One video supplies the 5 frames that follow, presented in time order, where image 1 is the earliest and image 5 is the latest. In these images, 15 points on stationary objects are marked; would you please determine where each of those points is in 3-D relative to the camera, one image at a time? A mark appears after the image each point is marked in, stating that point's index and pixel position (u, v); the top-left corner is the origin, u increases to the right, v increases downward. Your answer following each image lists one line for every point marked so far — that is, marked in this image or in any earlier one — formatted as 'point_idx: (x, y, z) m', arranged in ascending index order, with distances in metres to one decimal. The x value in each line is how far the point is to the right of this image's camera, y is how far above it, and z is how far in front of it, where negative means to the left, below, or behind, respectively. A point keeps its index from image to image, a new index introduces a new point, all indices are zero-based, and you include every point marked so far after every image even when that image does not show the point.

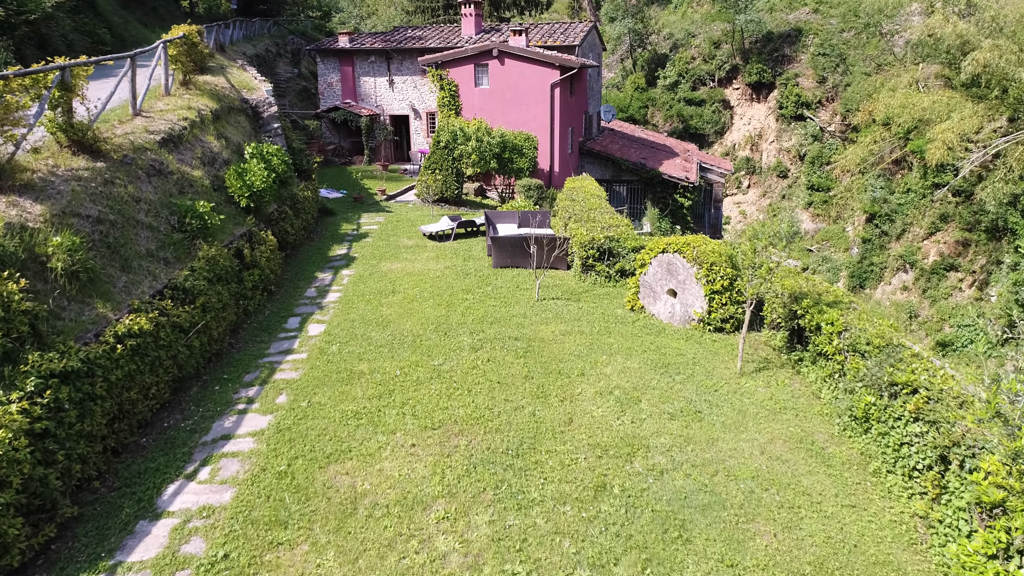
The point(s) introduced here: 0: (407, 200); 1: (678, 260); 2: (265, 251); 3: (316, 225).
0: (-2.8, +2.4, +19.4) m
1: (+2.0, +0.3, +8.7) m
2: (-3.5, +0.5, +10.1) m
3: (-4.0, +1.3, +14.6) m
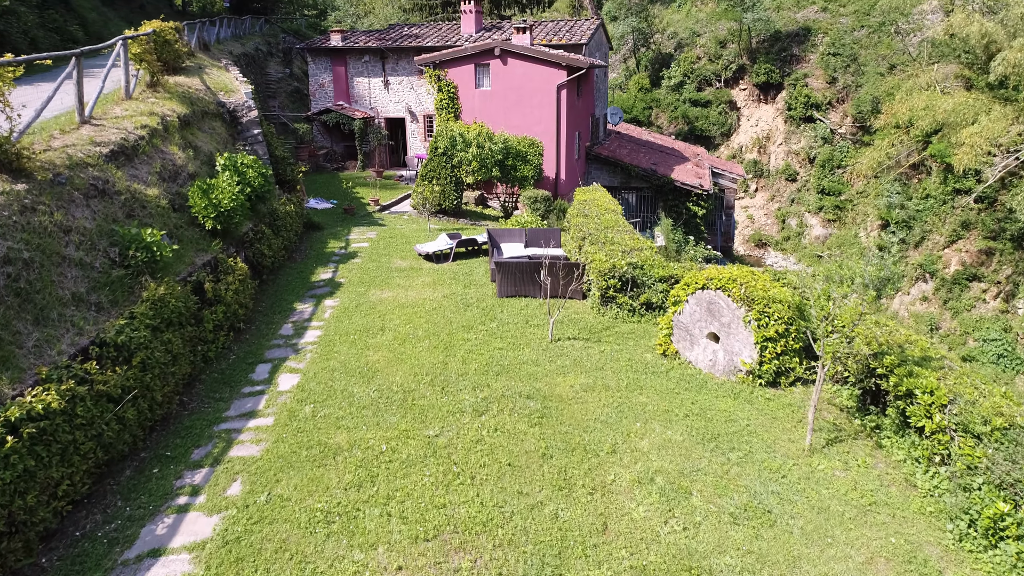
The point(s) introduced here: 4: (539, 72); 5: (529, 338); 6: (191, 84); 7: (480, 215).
0: (-2.7, +1.9, +18.0) m
1: (+2.1, -0.1, +7.3) m
2: (-3.3, +0.1, +8.6) m
3: (-3.9, +0.8, +13.2) m
4: (+0.7, +5.7, +18.9) m
5: (+0.2, -0.6, +8.4) m
6: (-6.1, +3.9, +13.7) m
7: (-0.8, +1.8, +18.4) m
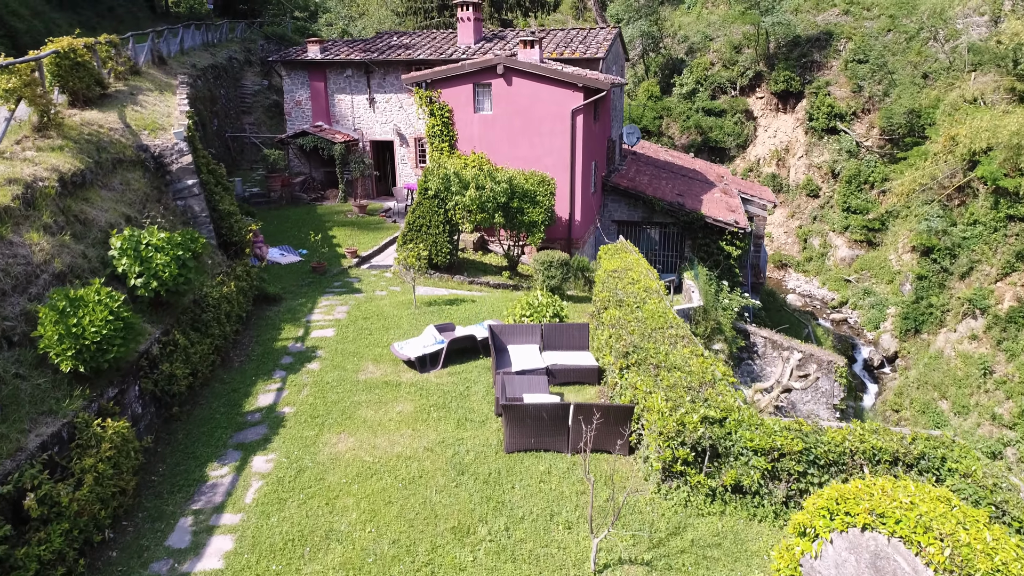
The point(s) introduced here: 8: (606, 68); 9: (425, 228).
0: (-2.6, +0.5, +14.9) m
1: (+2.3, -1.5, +4.2) m
2: (-3.2, -1.4, +5.5) m
3: (-3.7, -0.6, +10.1) m
4: (+0.9, +4.2, +15.8) m
5: (+0.3, -2.0, +5.3) m
6: (-6.0, +2.5, +10.6) m
7: (-0.7, +0.4, +15.3) m
8: (+2.5, +5.9, +19.3) m
9: (-1.7, +1.2, +14.2) m
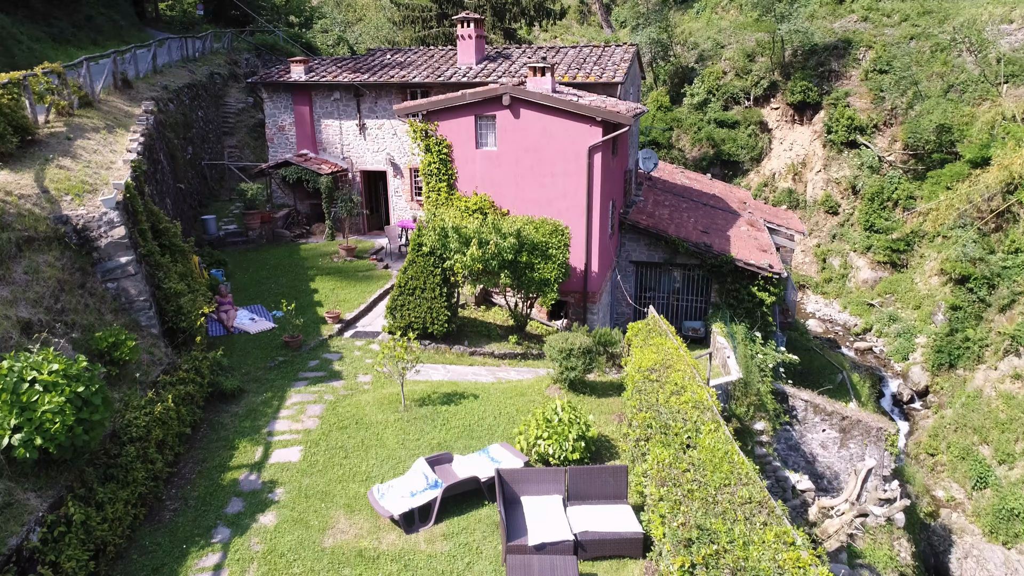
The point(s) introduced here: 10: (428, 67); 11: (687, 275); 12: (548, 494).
0: (-2.5, -0.7, +12.8) m
1: (+2.4, -2.8, +2.1) m
2: (-3.1, -2.6, +3.4) m
3: (-3.6, -1.8, +8.0) m
4: (+1.0, +3.0, +13.7) m
5: (+0.5, -3.3, +3.2) m
6: (-5.8, +1.2, +8.5) m
7: (-0.5, -0.8, +13.2) m
8: (+2.7, +4.6, +17.2) m
9: (-1.6, -0.1, +12.1) m
10: (-2.1, +5.6, +18.3) m
11: (+4.3, +0.3, +17.9) m
12: (+0.3, -1.9, +6.8) m
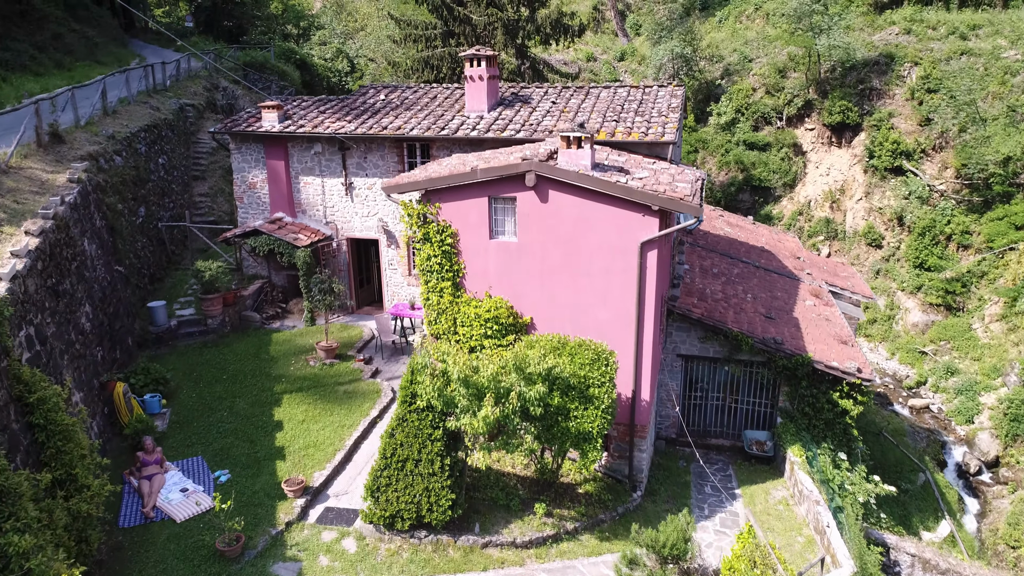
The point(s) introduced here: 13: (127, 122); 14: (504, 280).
0: (-2.1, -2.8, +9.3) m
1: (+2.7, -4.8, -1.4) m
2: (-2.8, -4.7, 0.0) m
3: (-3.3, -3.9, +4.5) m
4: (+1.4, +0.9, +10.2) m
5: (+0.7, -5.3, -0.3) m
6: (-5.5, -0.8, +5.1) m
7: (-0.2, -2.9, +9.7) m
8: (+3.1, +2.6, +13.7) m
9: (-1.2, -2.1, +8.7) m
10: (-1.7, +3.5, +14.9) m
11: (+4.7, -1.8, +14.4) m
12: (+0.6, -4.0, +3.3) m
13: (-9.4, +4.0, +17.6) m
14: (-0.2, +0.2, +11.4) m
